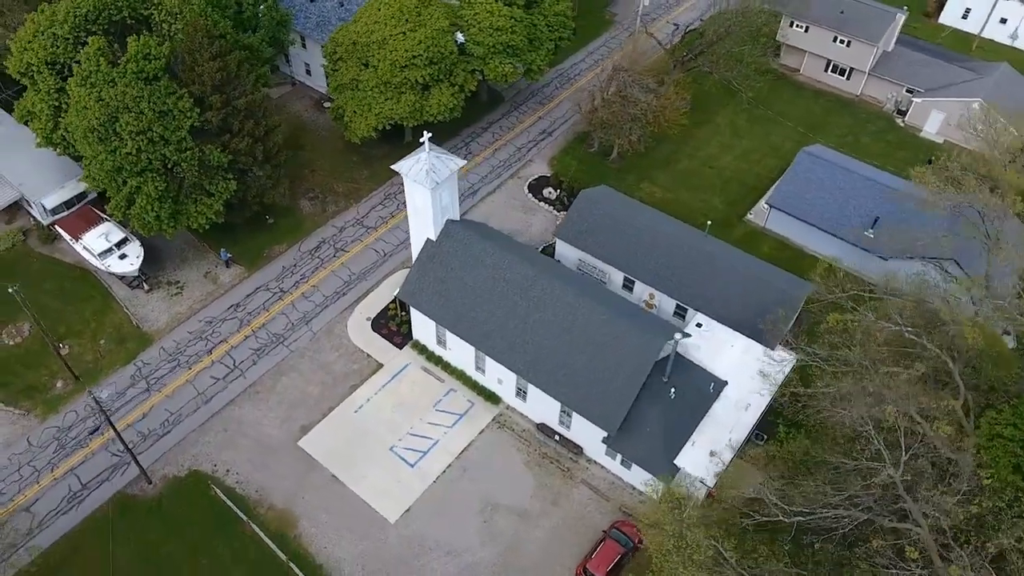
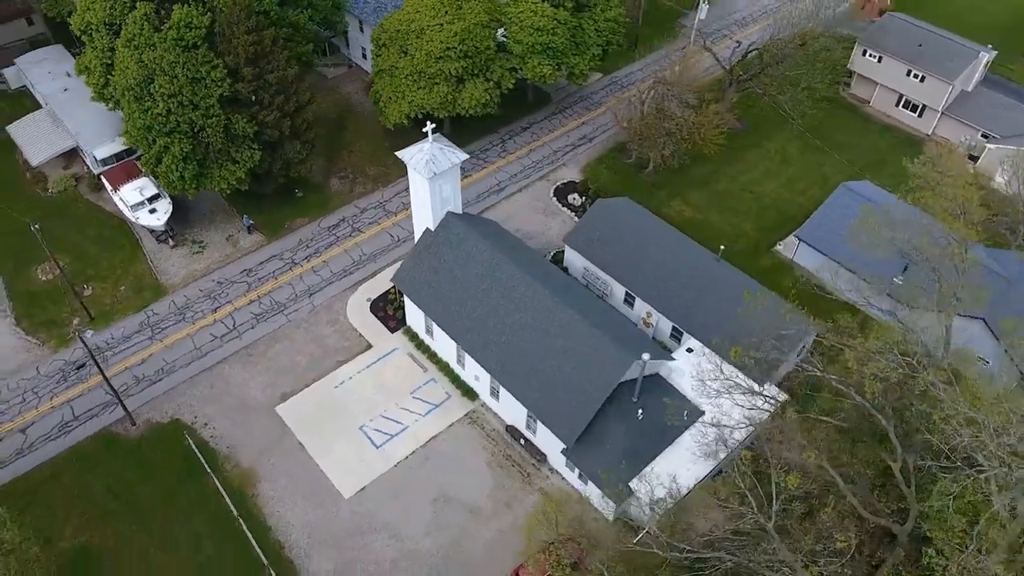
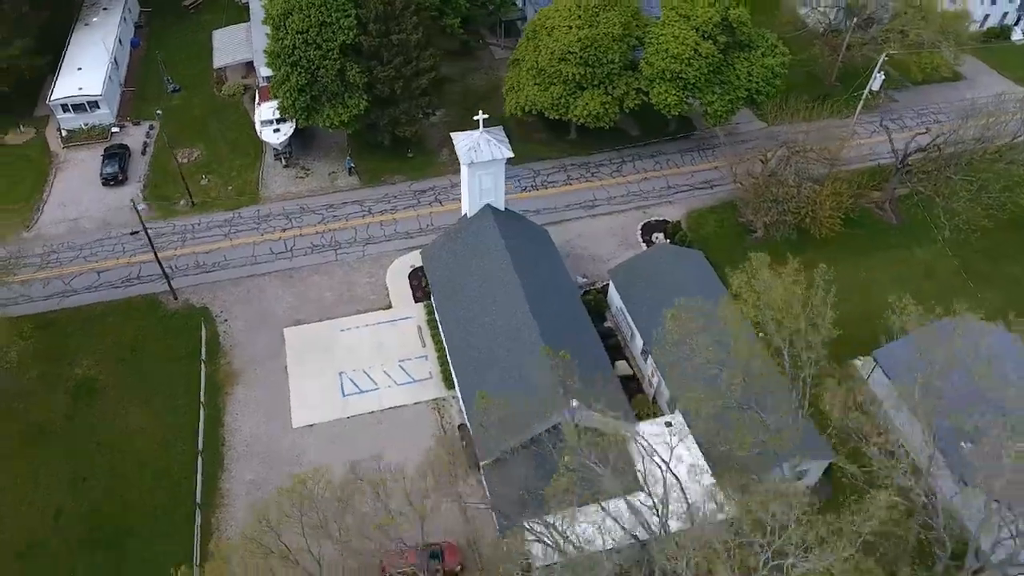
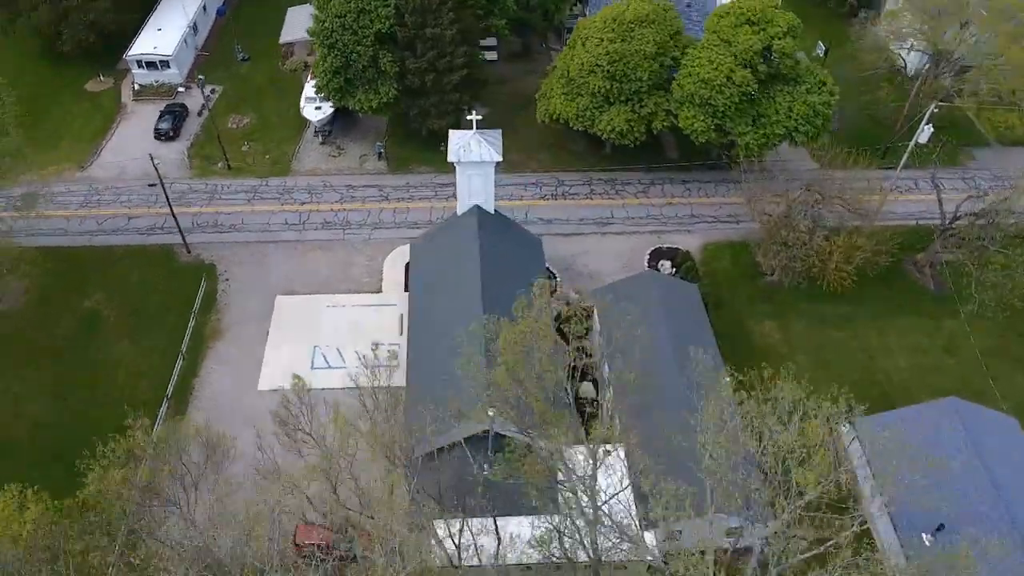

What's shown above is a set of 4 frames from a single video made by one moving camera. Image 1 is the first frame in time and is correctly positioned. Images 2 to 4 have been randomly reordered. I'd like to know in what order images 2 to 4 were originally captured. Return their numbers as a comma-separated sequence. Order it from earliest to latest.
2, 3, 4
